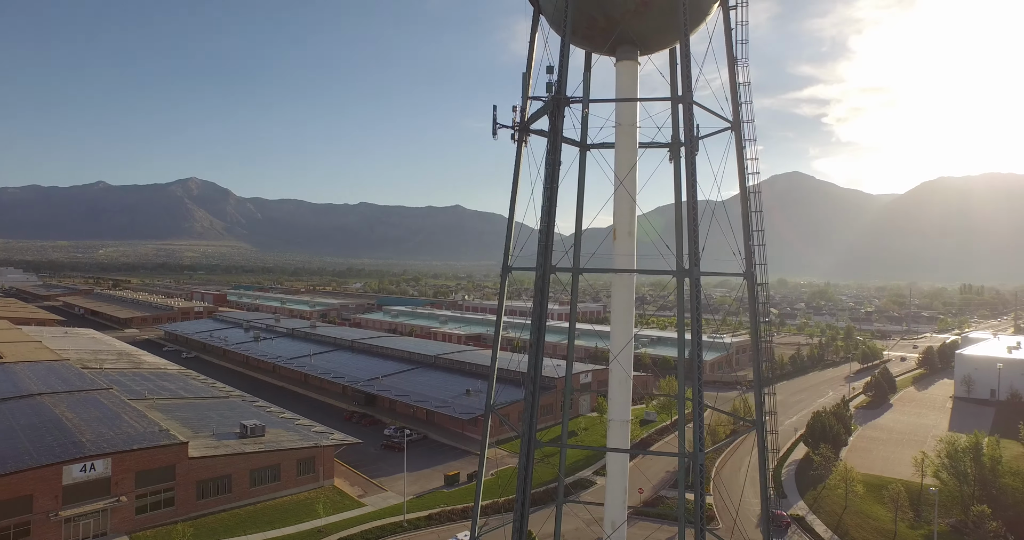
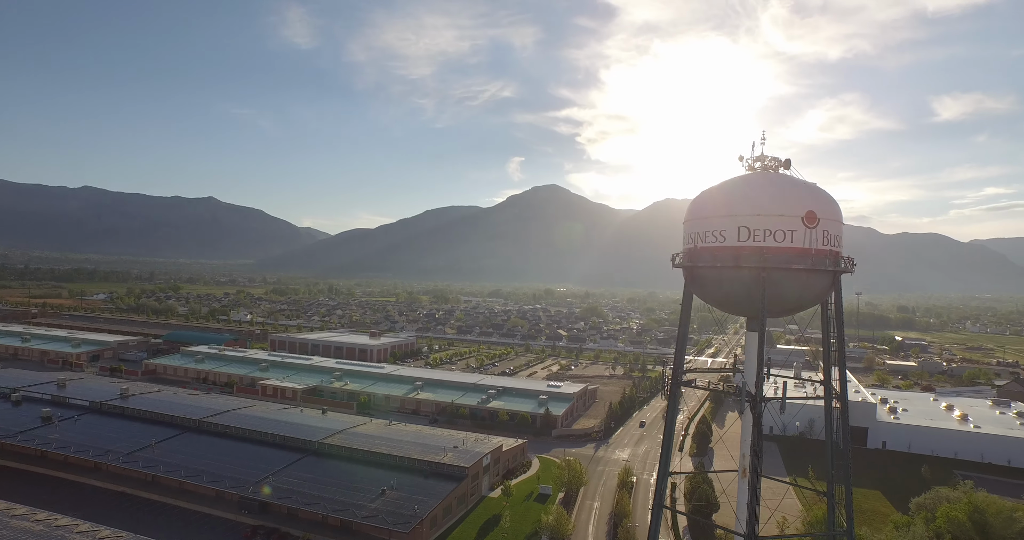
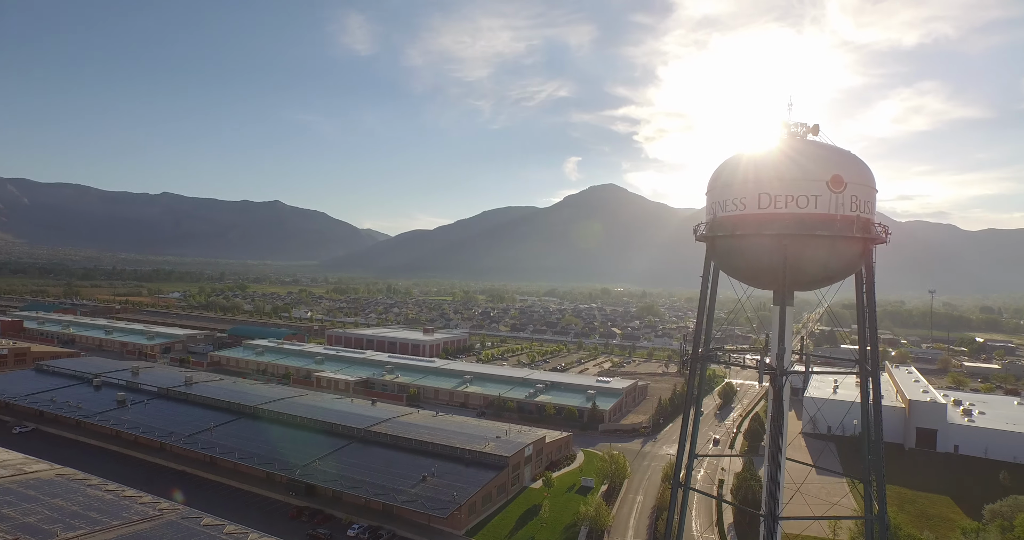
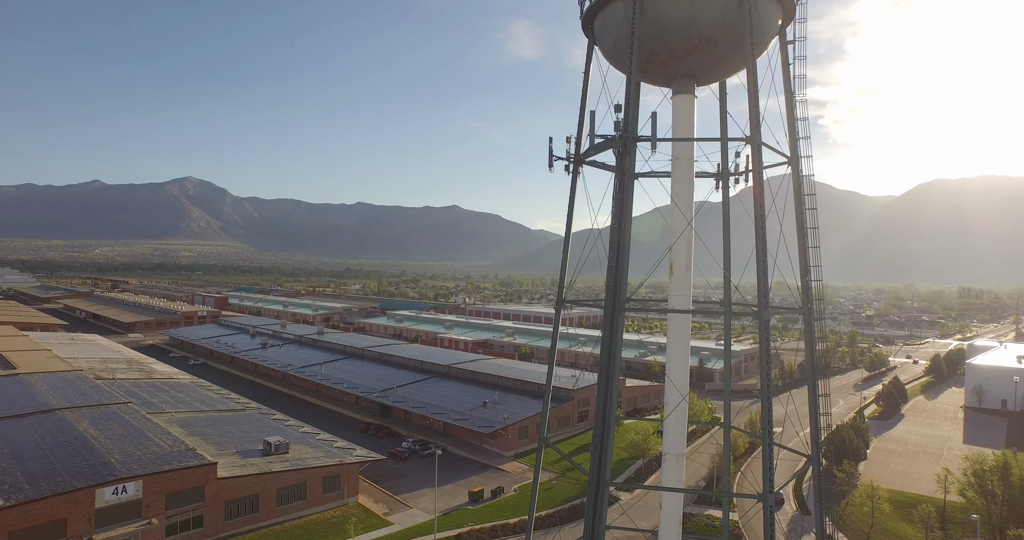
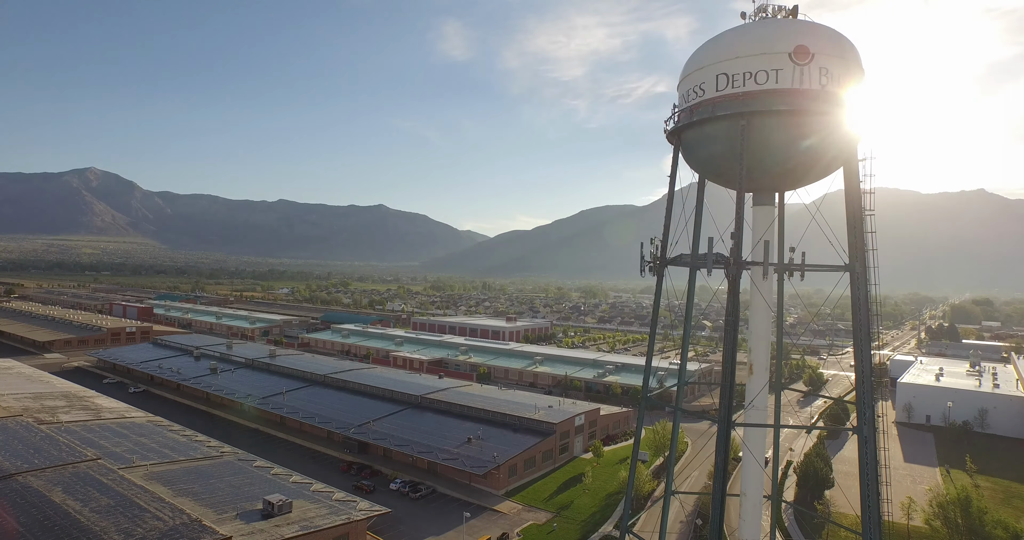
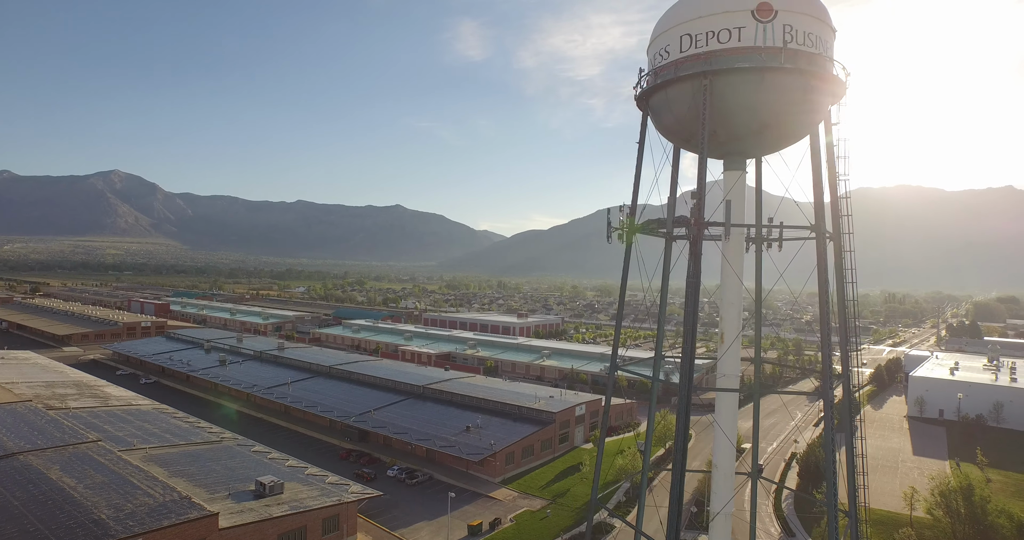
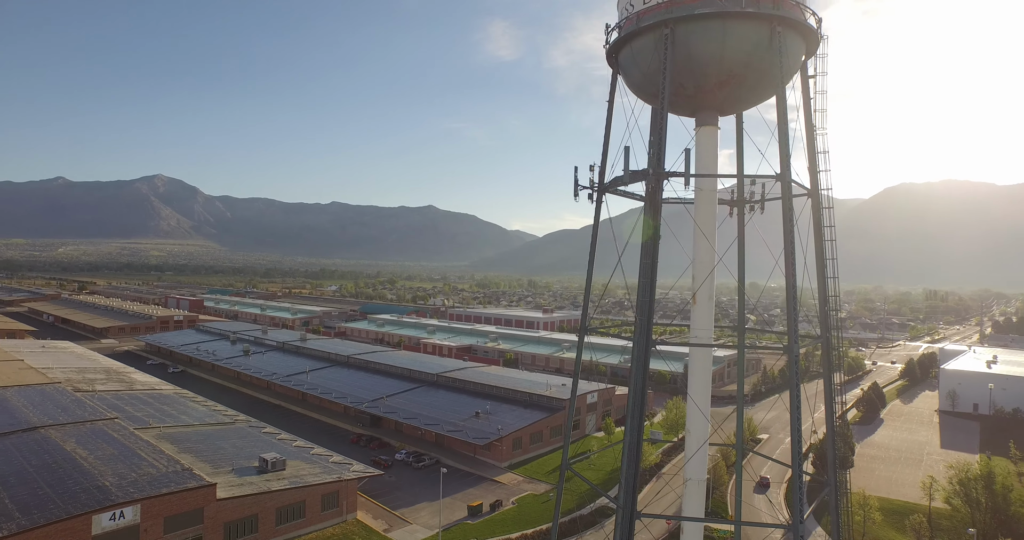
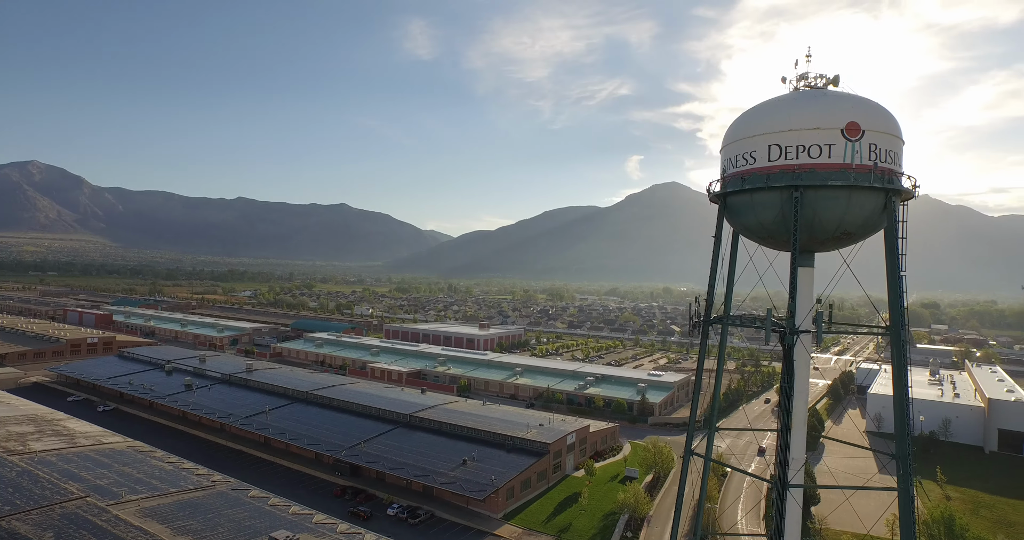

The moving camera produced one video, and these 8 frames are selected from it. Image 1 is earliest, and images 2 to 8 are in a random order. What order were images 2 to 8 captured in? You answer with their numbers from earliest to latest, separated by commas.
4, 7, 6, 5, 8, 3, 2
